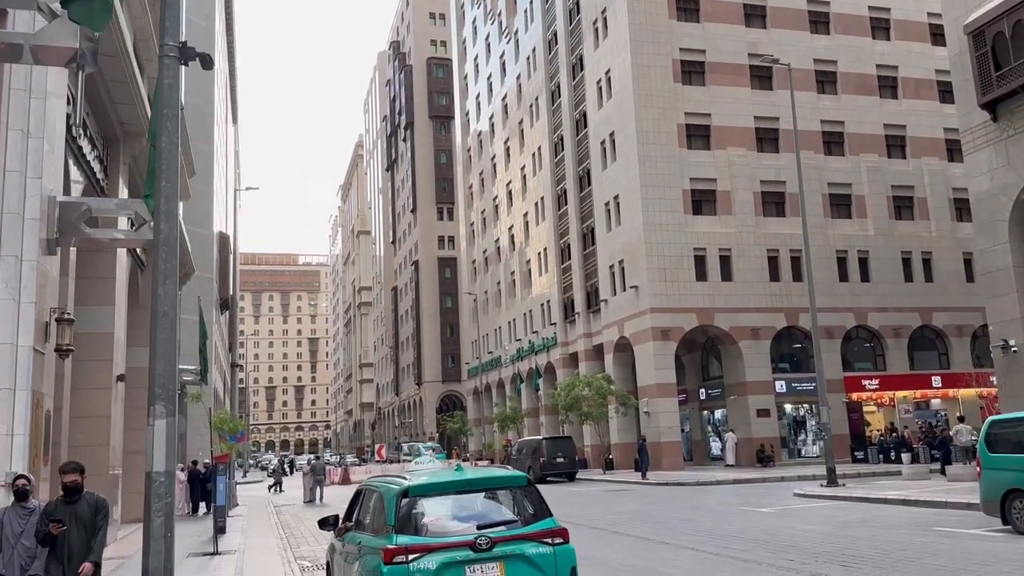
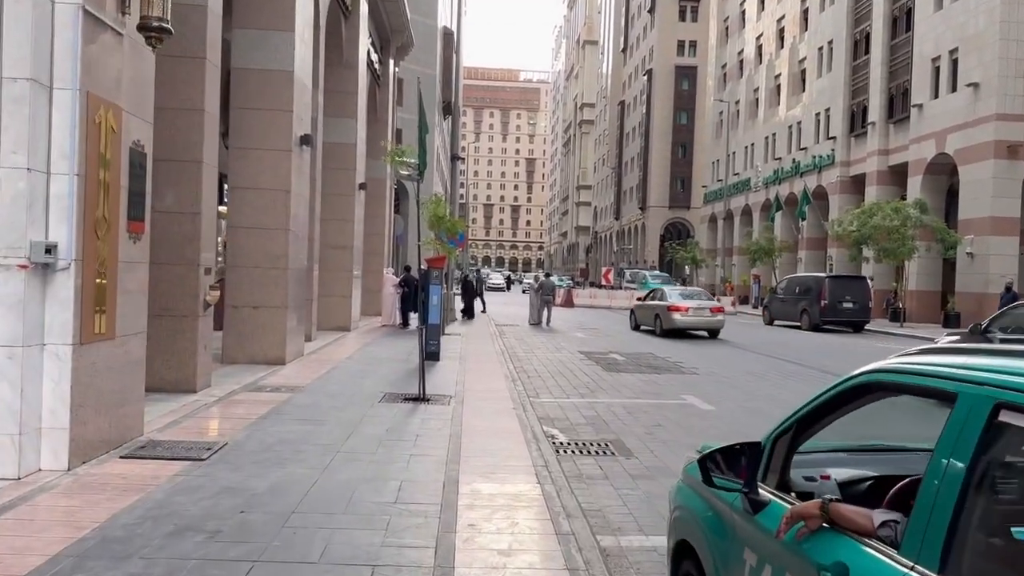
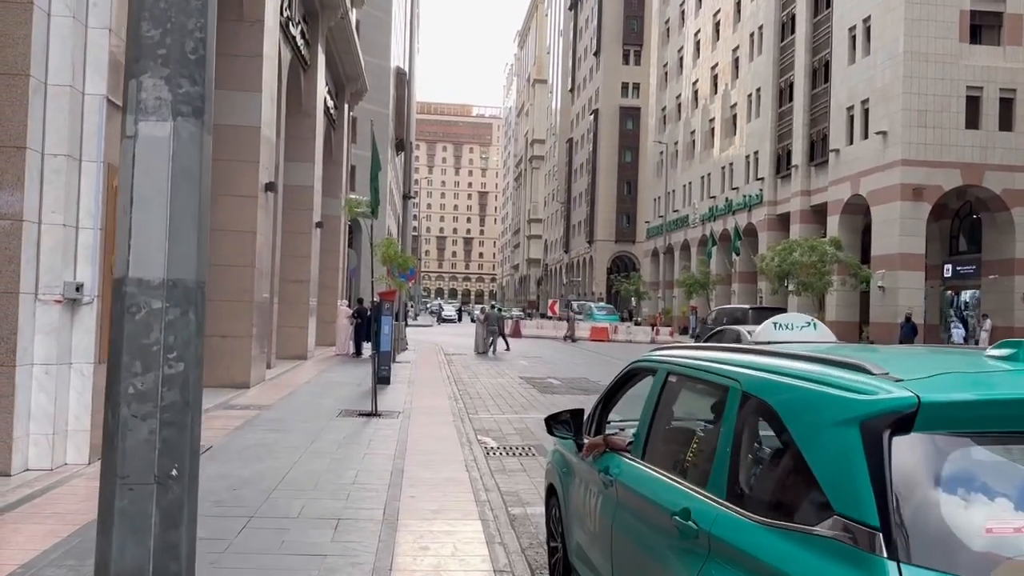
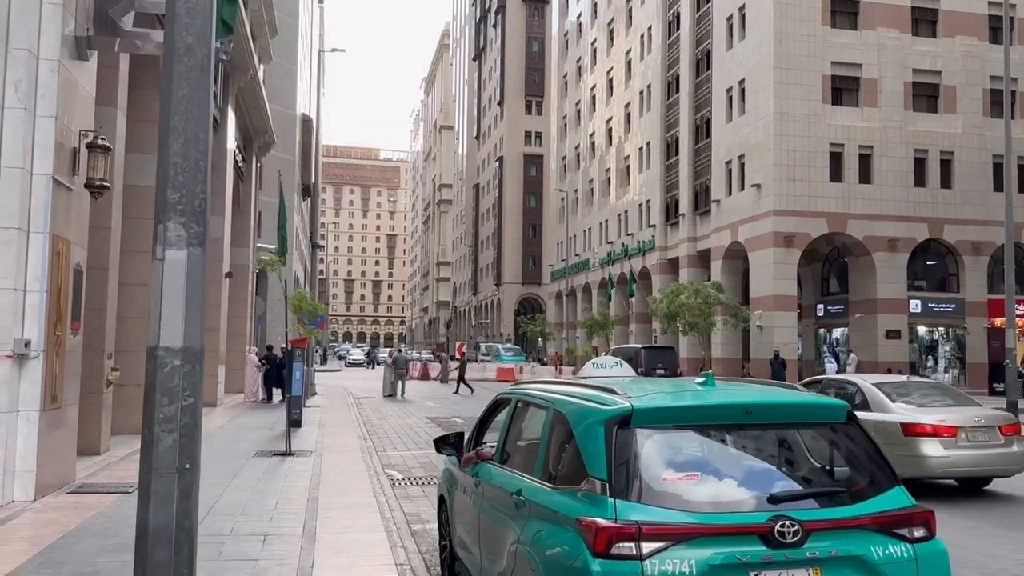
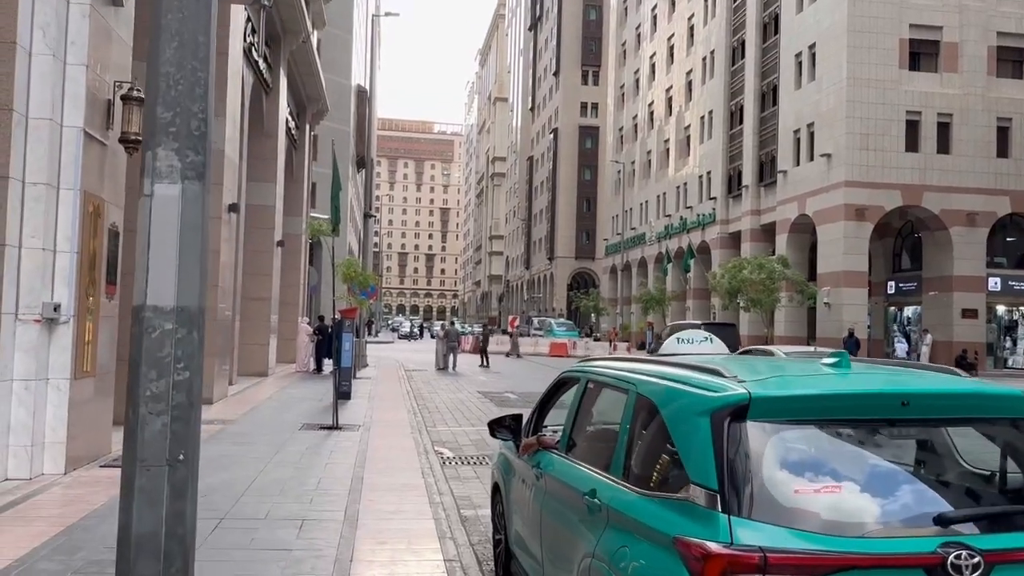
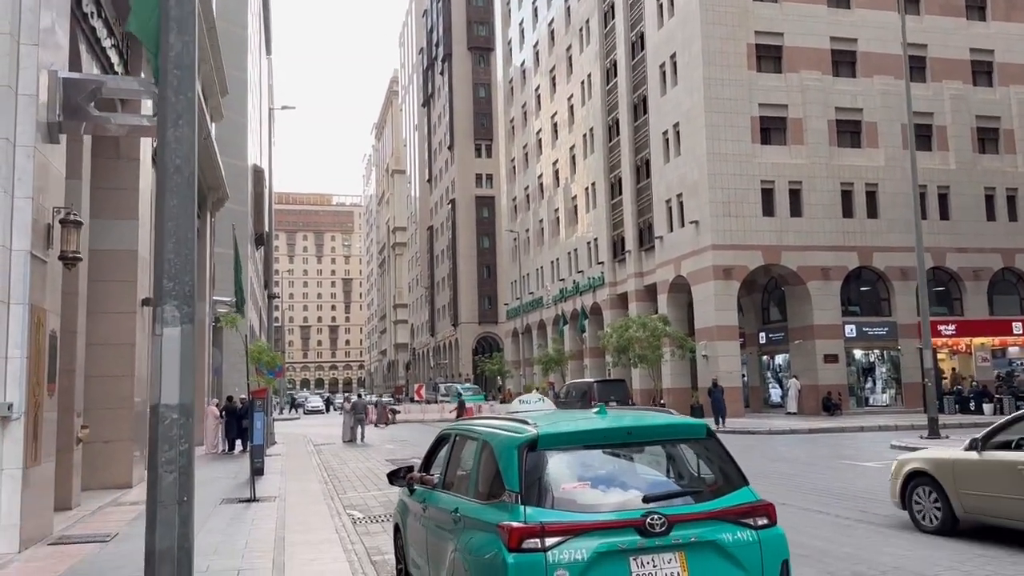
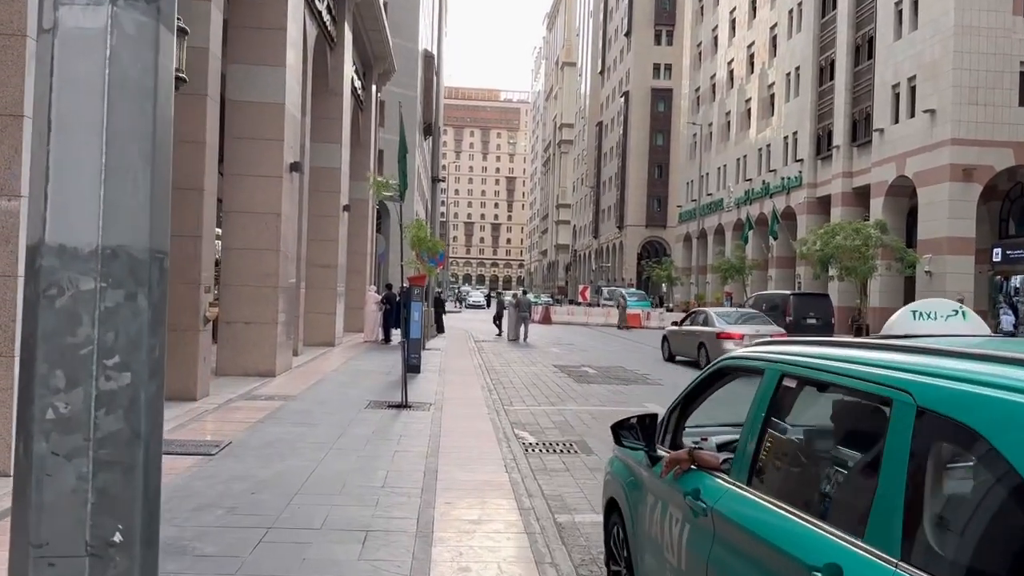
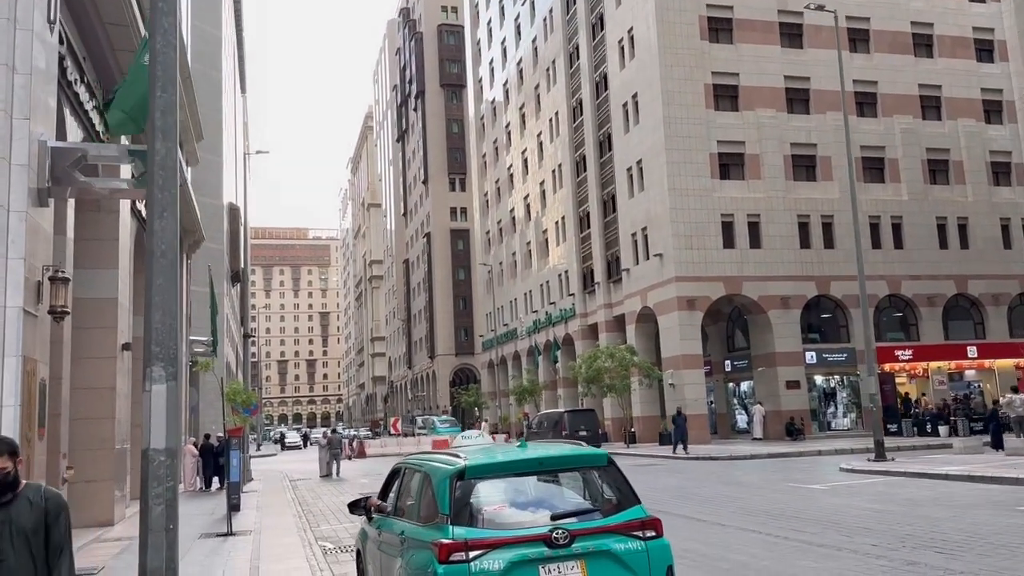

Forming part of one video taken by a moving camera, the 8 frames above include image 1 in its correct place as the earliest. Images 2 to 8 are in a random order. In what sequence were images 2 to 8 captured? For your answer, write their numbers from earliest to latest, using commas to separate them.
8, 6, 4, 5, 3, 7, 2
